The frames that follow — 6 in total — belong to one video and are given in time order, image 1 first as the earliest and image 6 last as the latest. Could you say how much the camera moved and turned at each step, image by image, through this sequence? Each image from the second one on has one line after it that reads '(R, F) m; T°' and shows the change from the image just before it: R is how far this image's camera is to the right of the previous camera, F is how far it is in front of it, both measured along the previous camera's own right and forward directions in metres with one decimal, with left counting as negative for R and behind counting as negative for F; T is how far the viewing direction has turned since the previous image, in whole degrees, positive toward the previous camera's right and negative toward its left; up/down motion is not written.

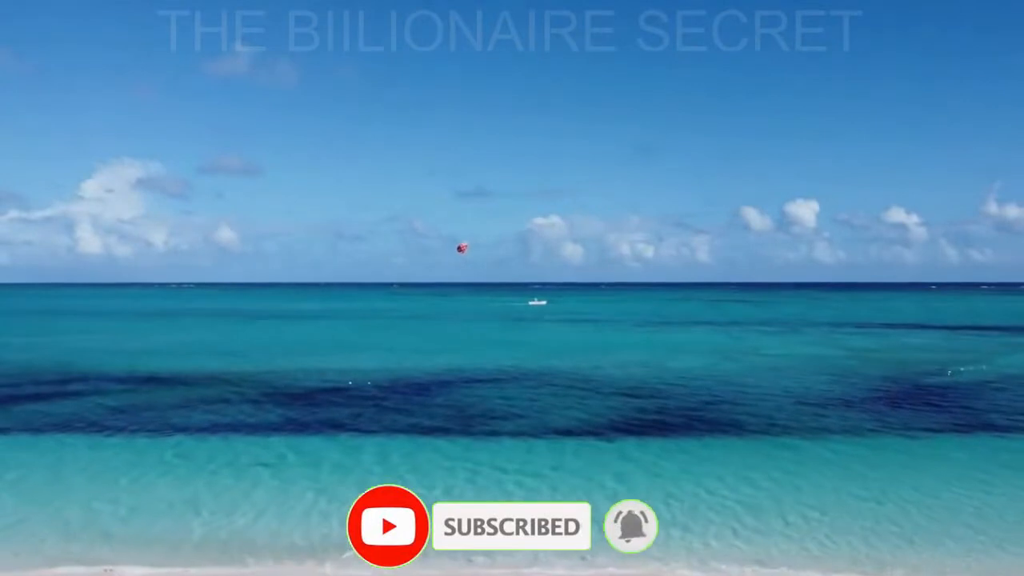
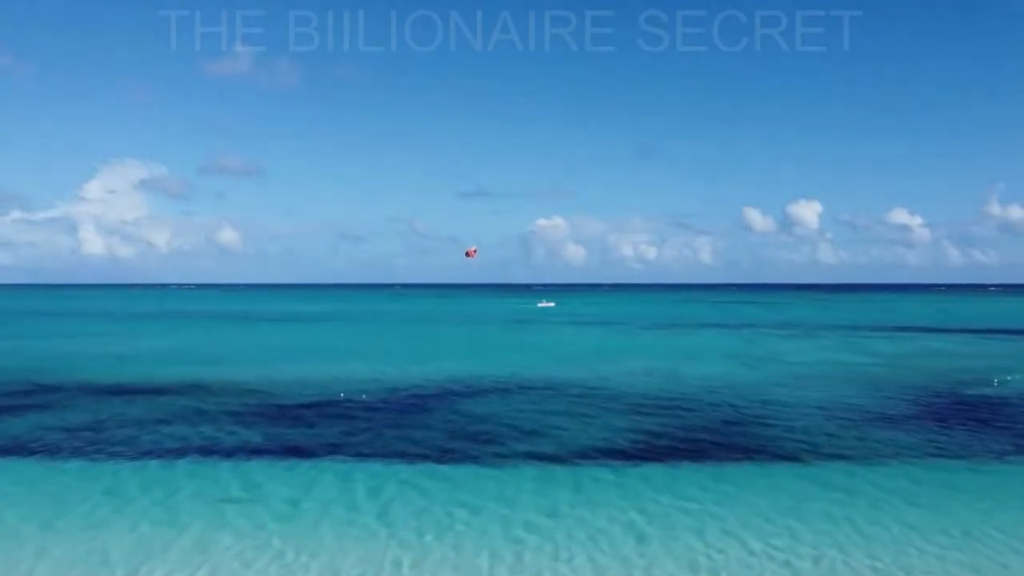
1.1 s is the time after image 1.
(+0.1, +0.8) m; 0°
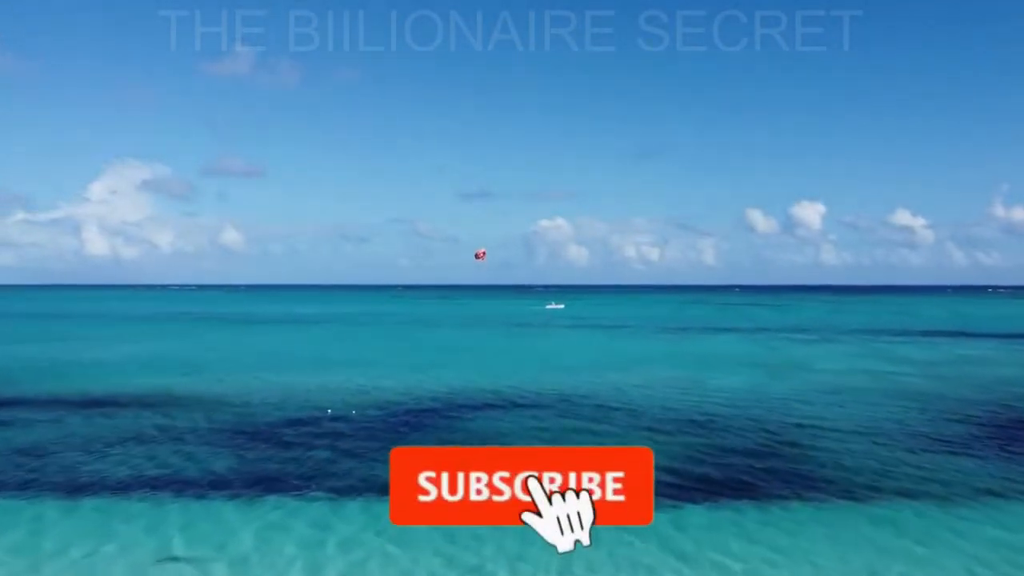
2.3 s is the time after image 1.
(0.0, +1.0) m; 0°
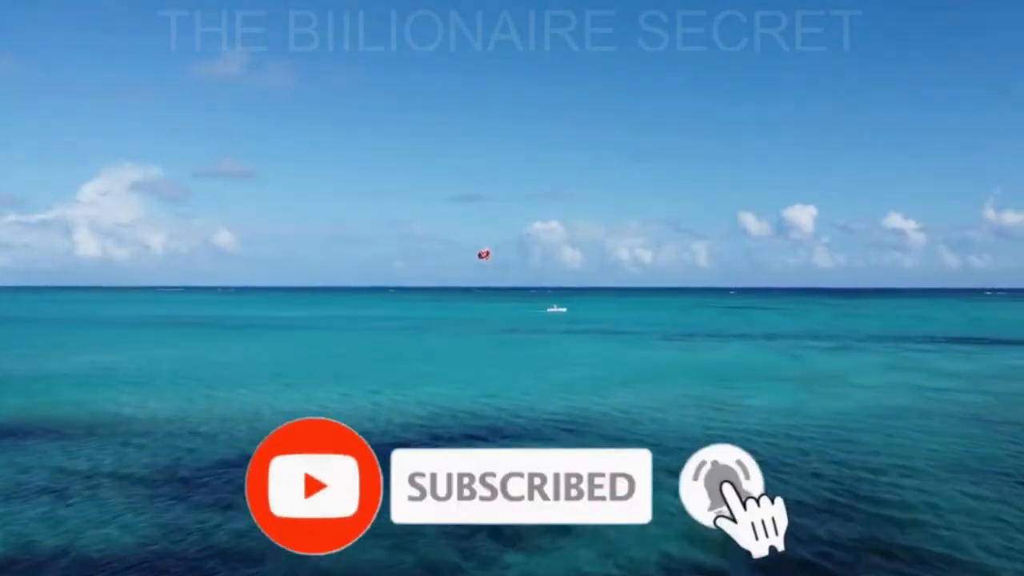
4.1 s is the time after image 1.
(-0.3, +1.2) m; +1°
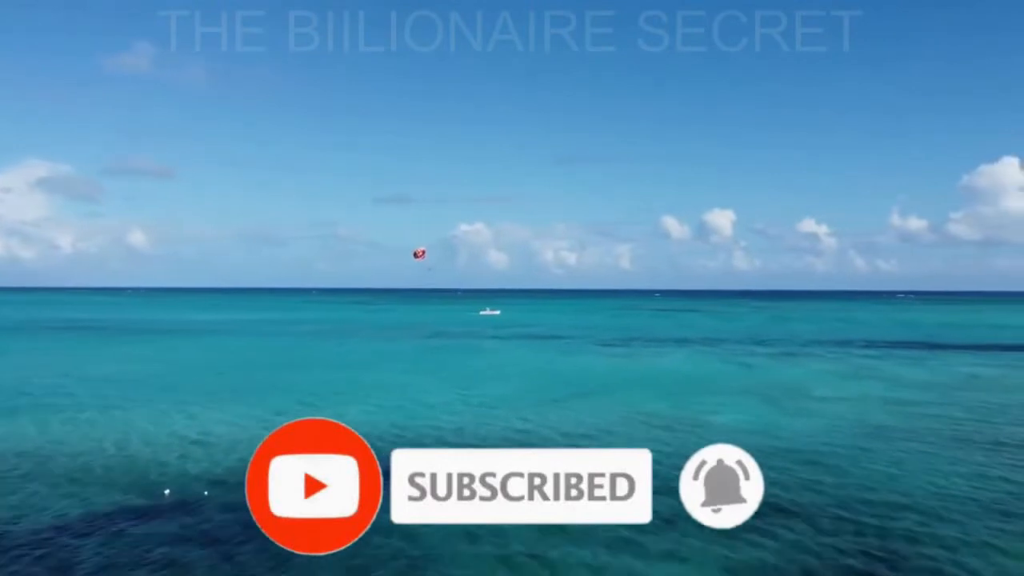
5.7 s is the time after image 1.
(-0.5, +0.6) m; +6°
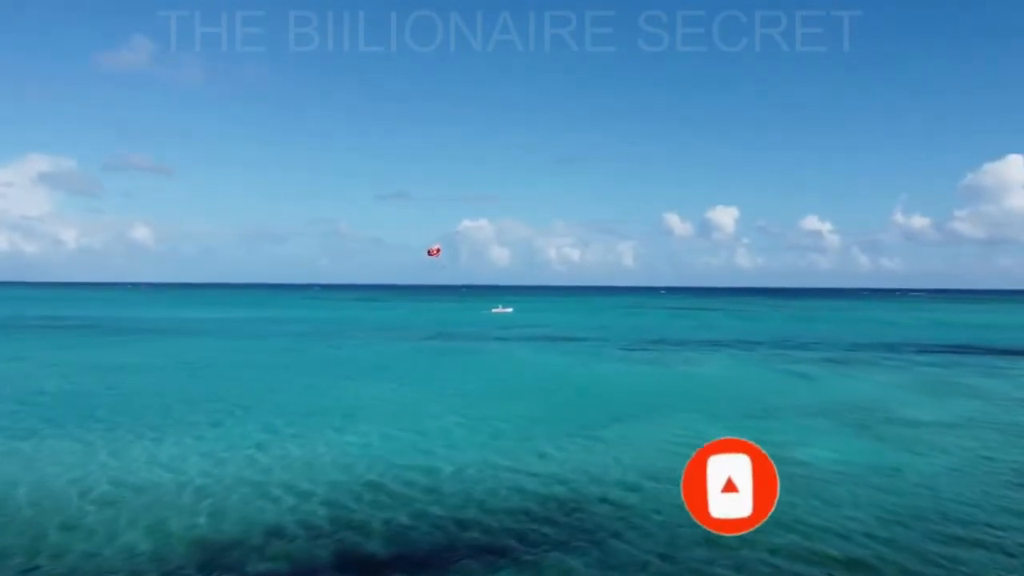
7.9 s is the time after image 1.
(-0.4, +1.8) m; 0°
